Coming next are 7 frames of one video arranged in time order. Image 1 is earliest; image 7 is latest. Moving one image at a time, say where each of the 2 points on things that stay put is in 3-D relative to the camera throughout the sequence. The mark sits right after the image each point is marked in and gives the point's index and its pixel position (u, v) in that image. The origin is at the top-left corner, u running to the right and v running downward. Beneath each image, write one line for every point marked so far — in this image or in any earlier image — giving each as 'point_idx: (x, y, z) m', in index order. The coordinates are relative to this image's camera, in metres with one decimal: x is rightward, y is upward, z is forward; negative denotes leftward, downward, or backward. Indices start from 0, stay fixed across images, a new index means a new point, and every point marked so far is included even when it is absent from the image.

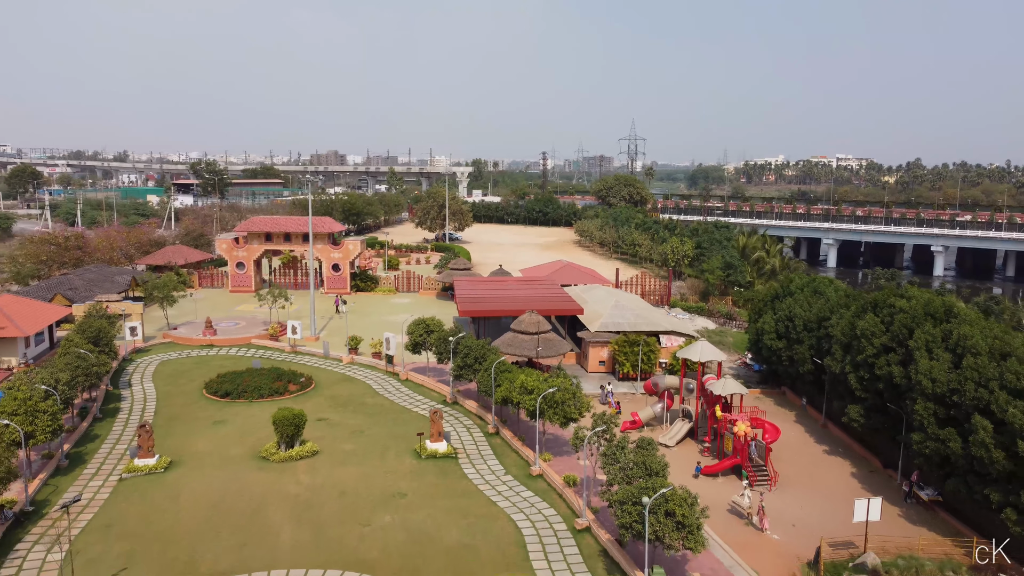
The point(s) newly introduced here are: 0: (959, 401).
0: (+10.4, -2.6, +18.1) m
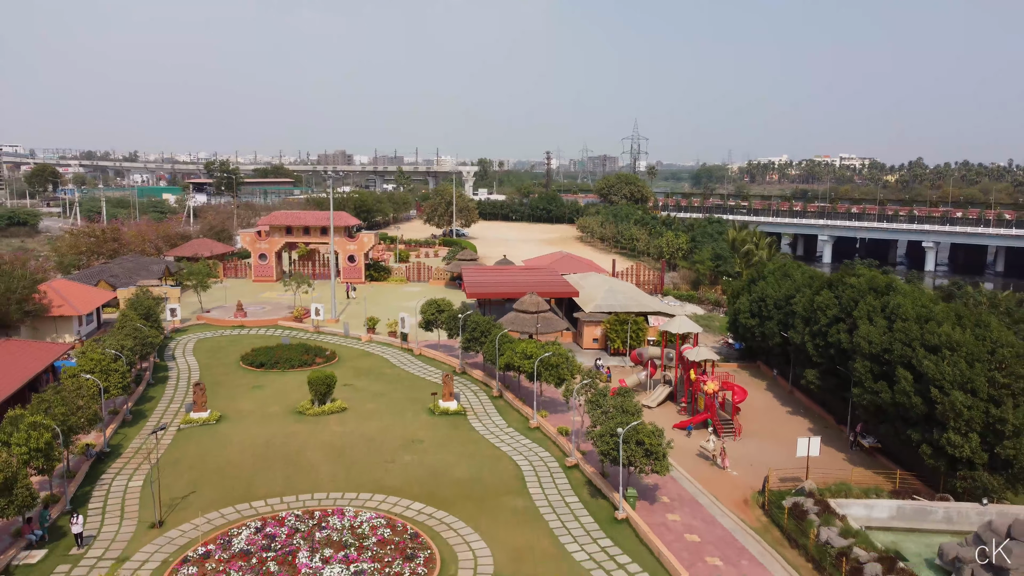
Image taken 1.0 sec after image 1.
0: (+10.4, -1.9, +21.5) m
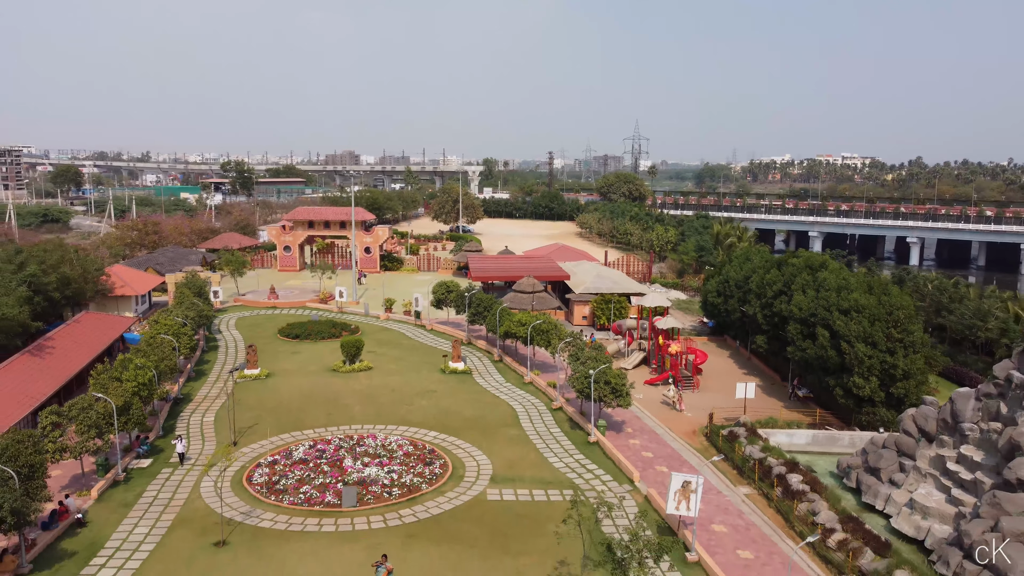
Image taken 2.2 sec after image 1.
0: (+10.3, -1.1, +26.5) m
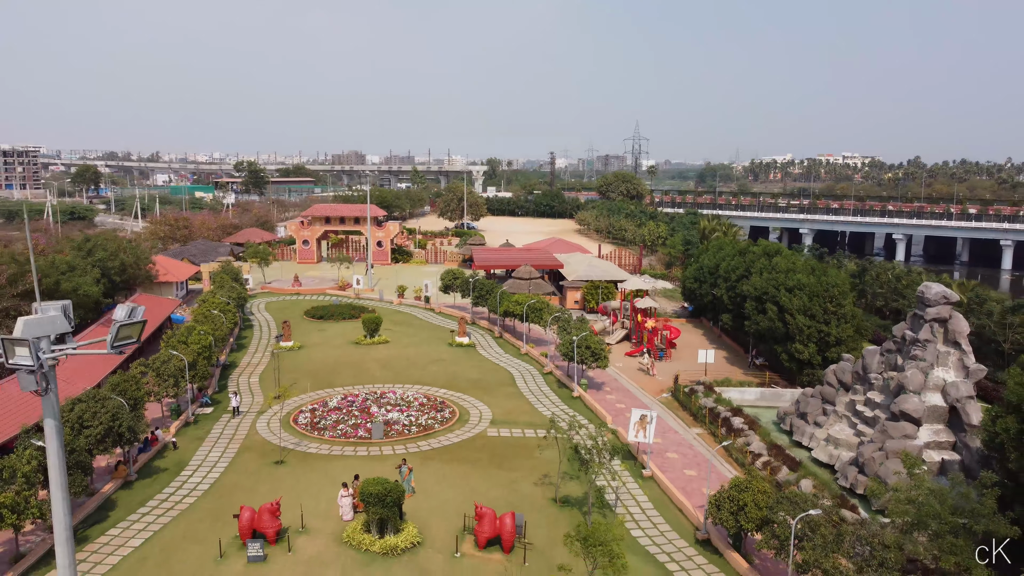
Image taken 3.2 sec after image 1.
0: (+10.2, -0.4, +31.2) m
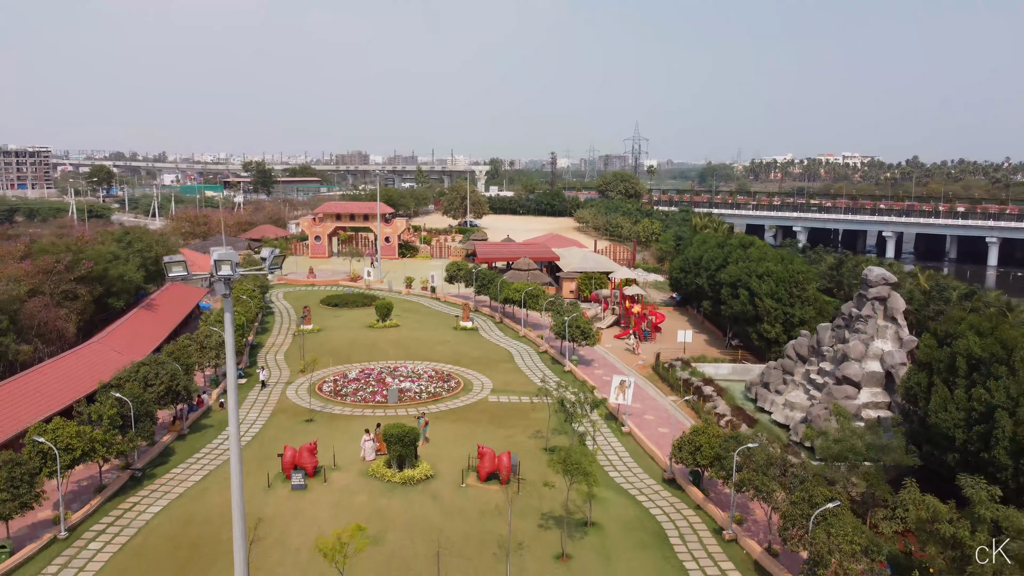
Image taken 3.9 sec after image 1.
0: (+10.1, +0.2, +34.7) m
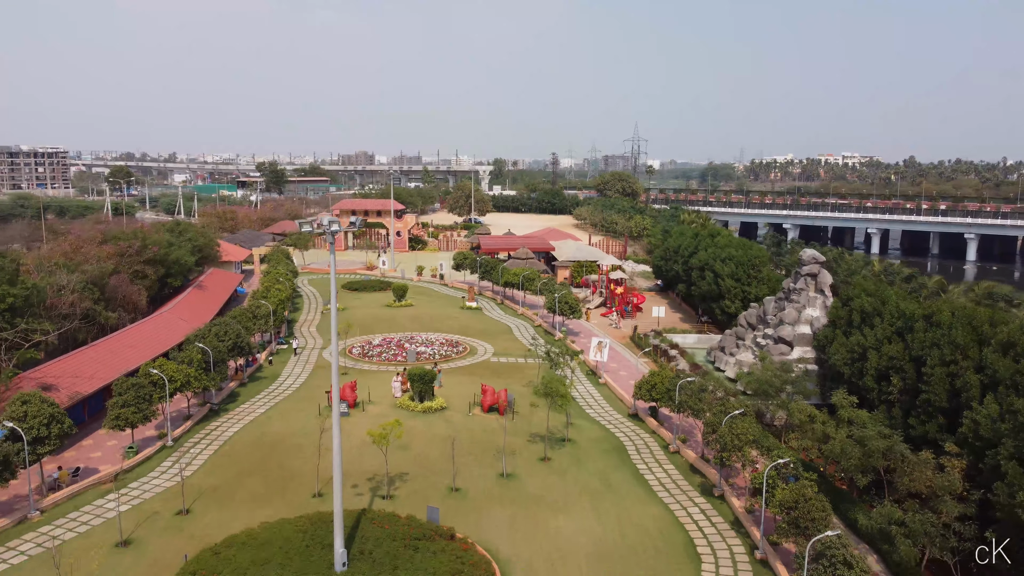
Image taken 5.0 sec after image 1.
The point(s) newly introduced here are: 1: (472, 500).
0: (+10.1, +1.0, +40.4) m
1: (-1.0, -5.4, +20.0) m
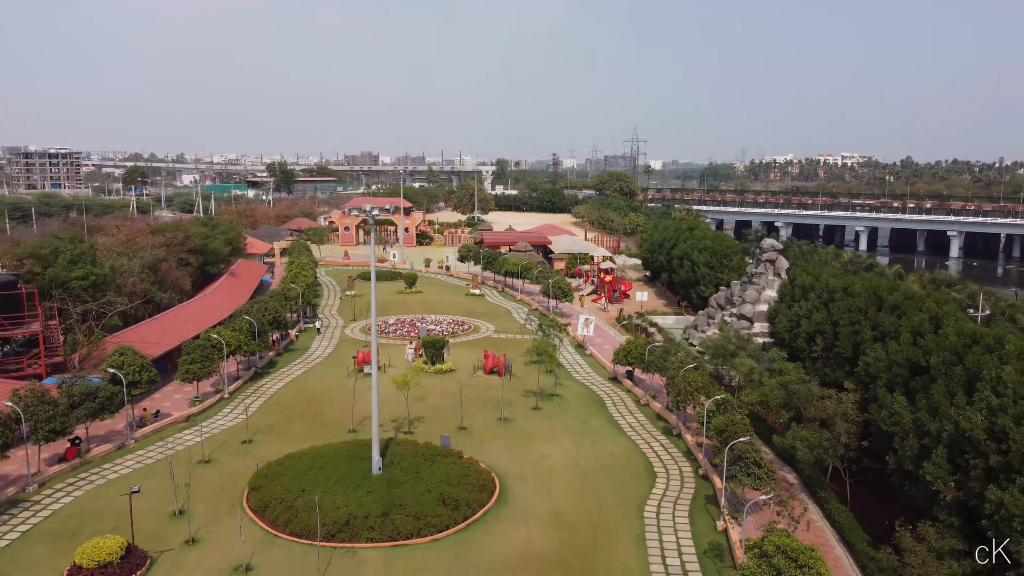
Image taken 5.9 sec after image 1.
0: (+10.0, +1.8, +45.2) m
1: (-1.1, -4.7, +24.8) m
